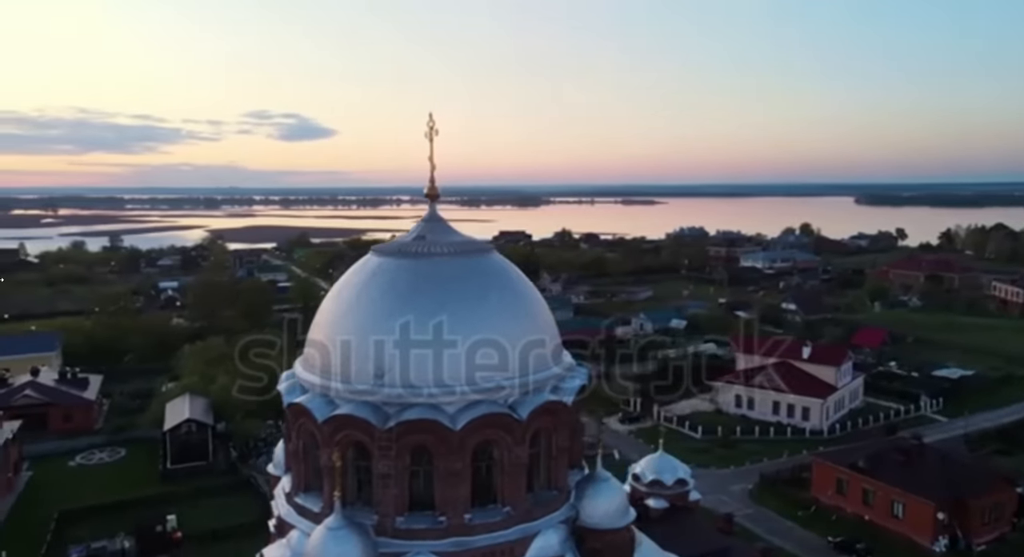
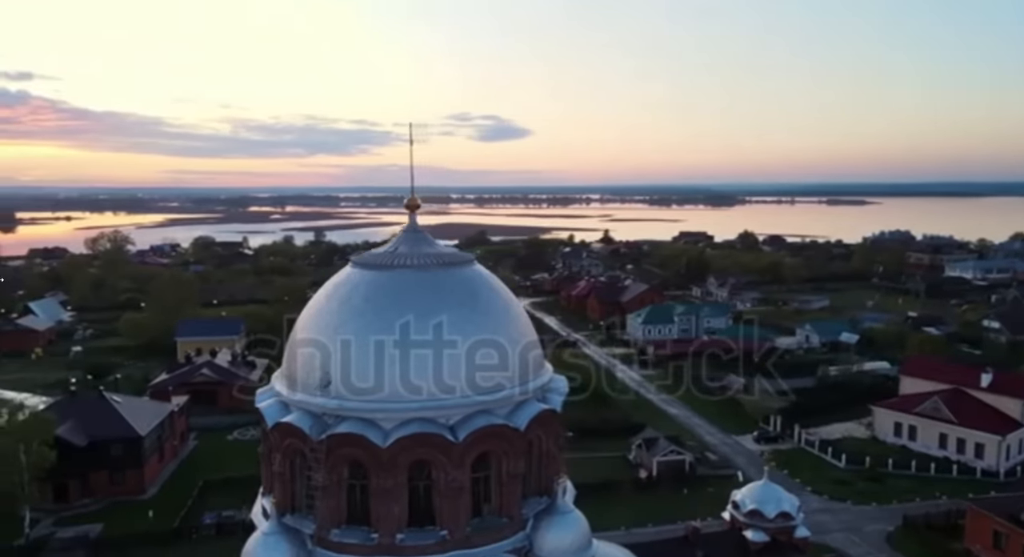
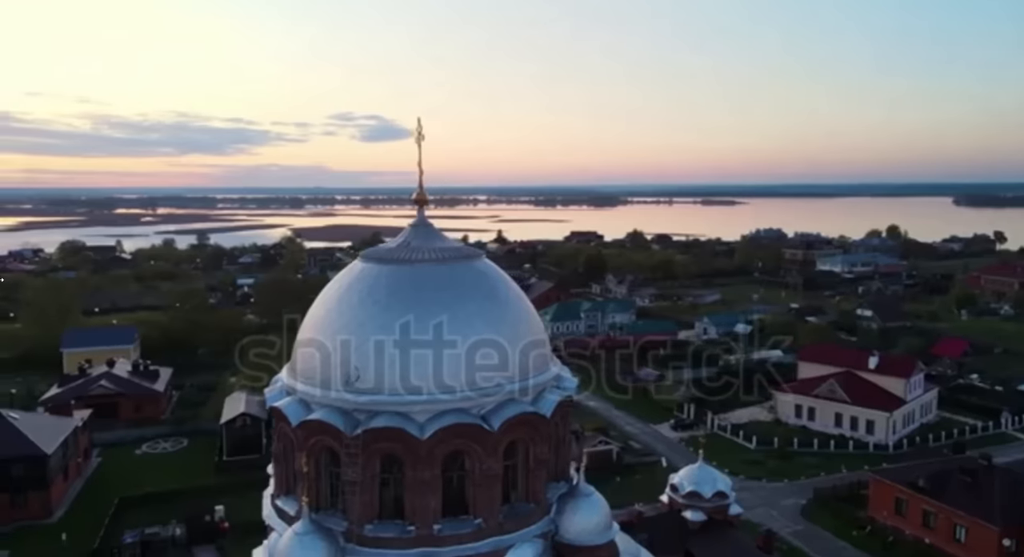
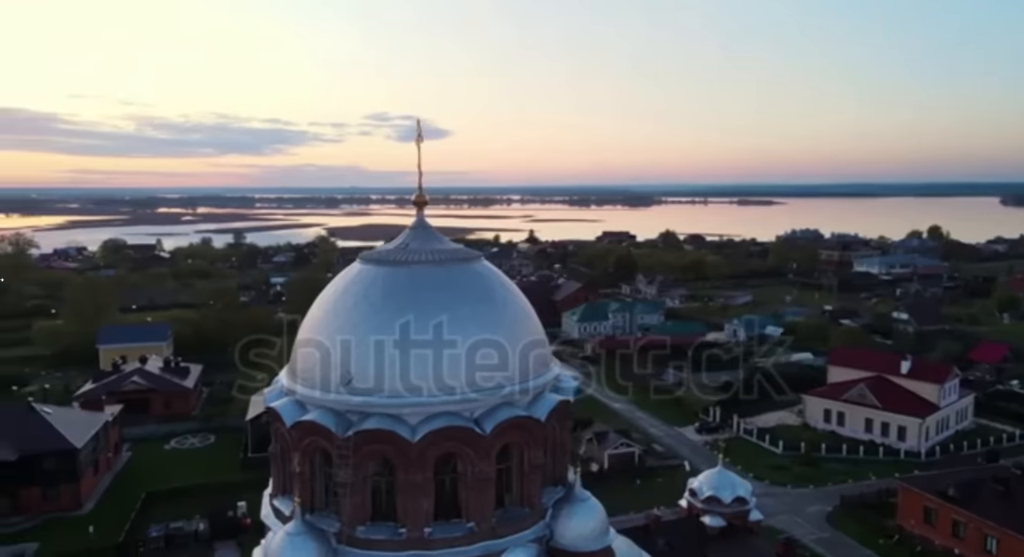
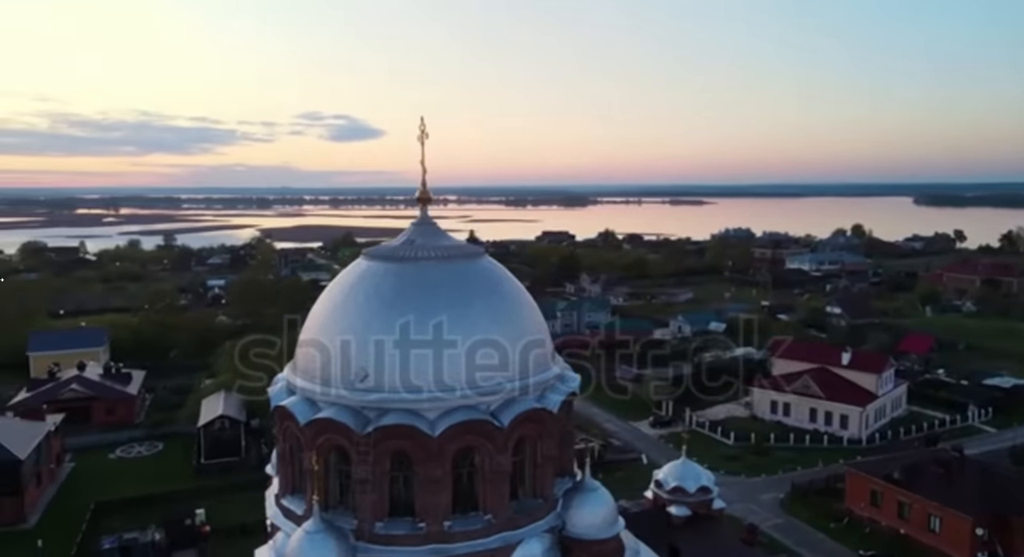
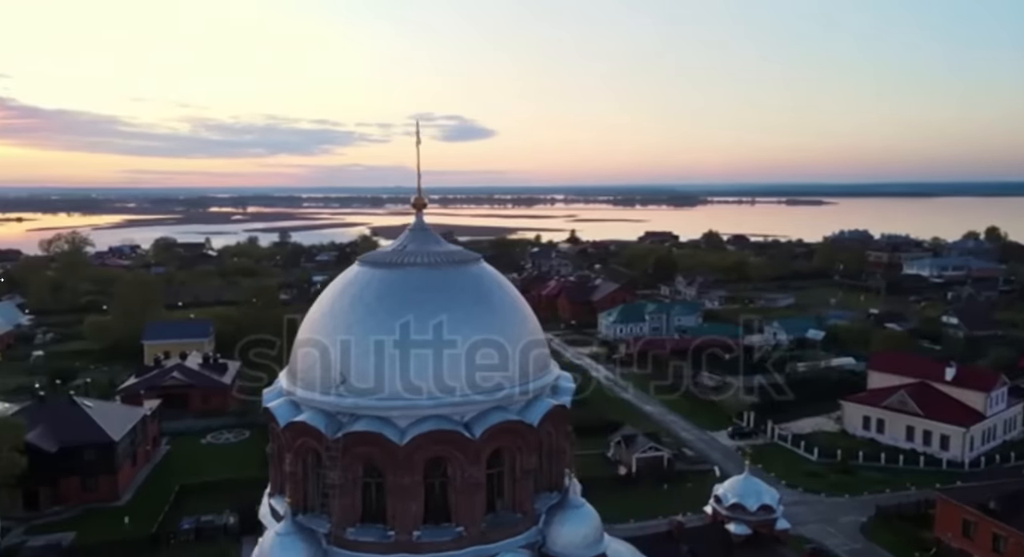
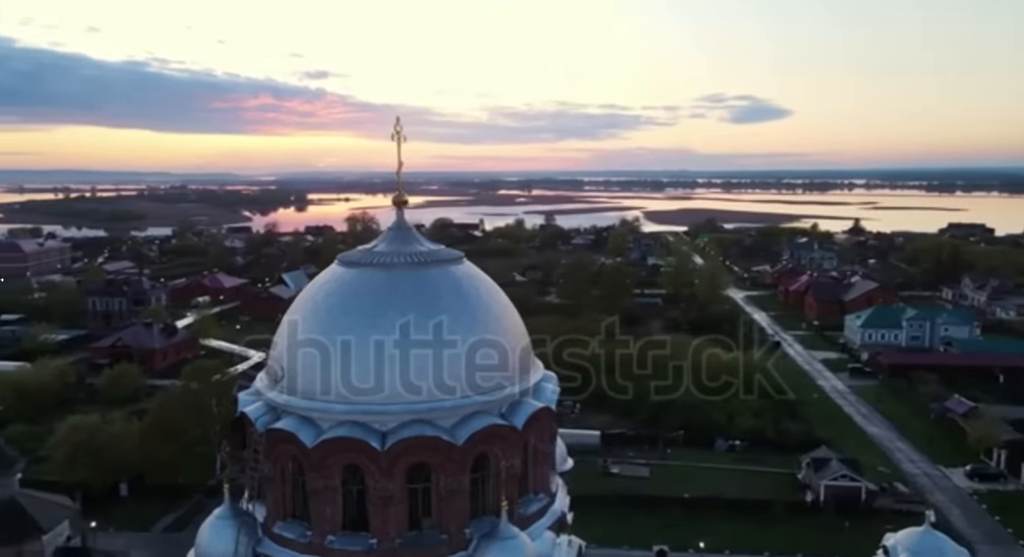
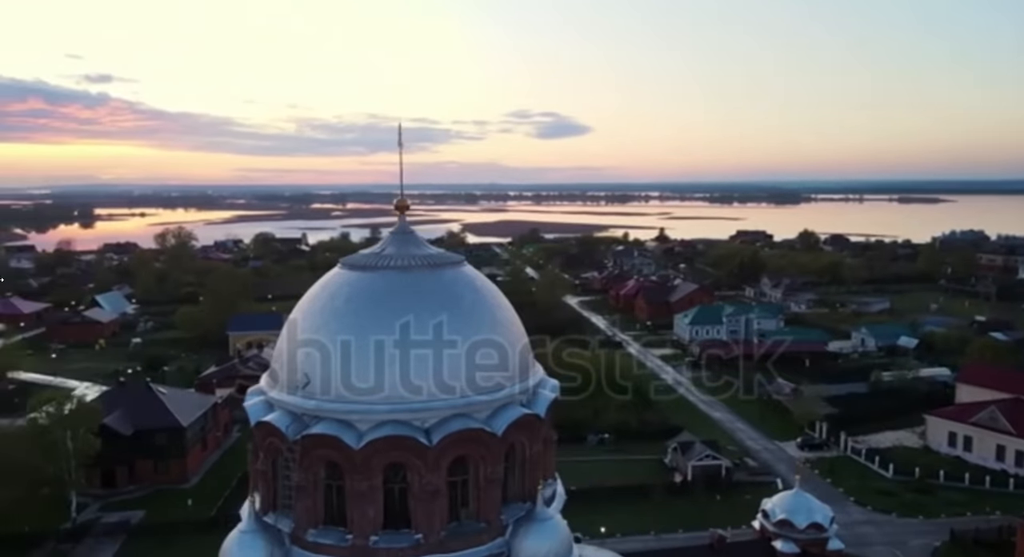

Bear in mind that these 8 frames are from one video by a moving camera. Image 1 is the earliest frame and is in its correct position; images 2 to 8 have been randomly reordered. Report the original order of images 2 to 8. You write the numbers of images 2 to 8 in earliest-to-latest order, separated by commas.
5, 3, 4, 6, 2, 8, 7
